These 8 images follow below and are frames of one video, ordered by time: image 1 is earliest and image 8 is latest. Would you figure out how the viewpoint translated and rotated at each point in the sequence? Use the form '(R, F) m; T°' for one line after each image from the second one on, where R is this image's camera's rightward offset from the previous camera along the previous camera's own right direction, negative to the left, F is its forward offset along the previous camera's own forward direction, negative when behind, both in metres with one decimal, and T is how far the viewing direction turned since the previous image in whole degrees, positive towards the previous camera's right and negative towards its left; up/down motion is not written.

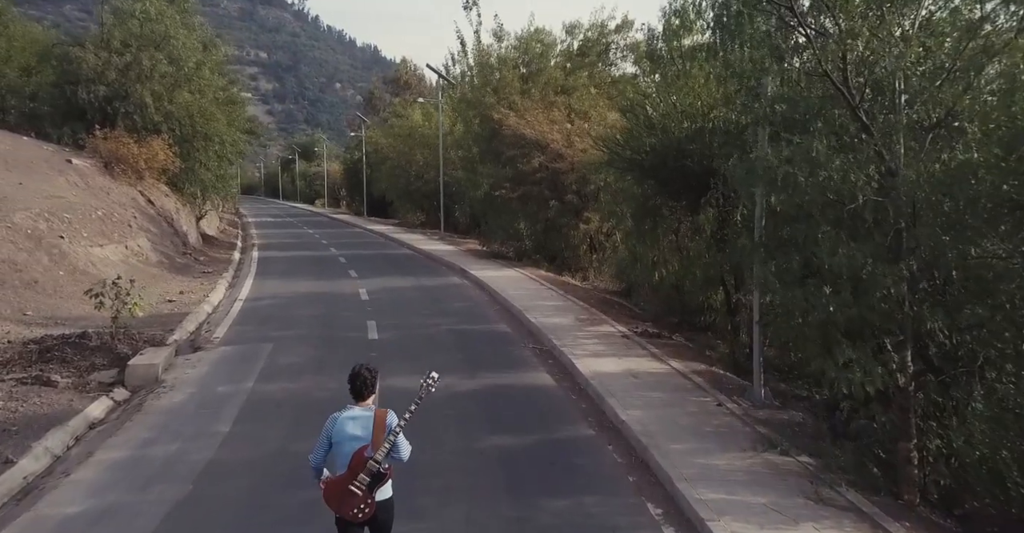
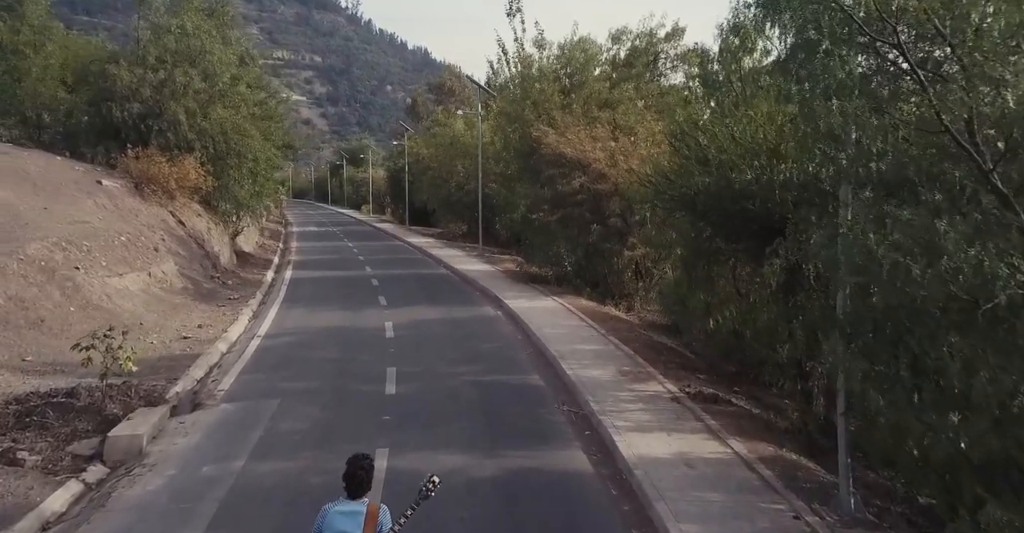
(+0.1, +1.1) m; -3°
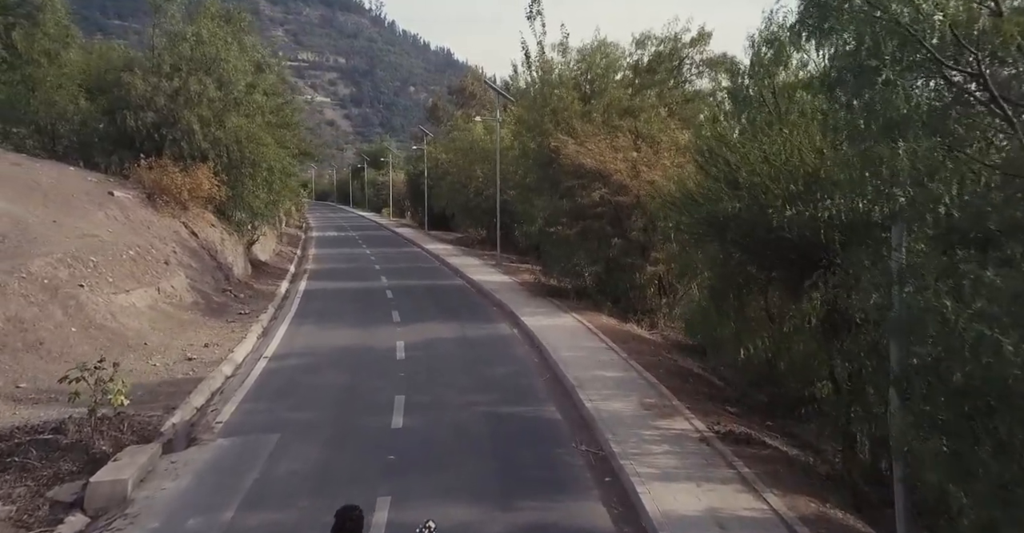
(+0.1, +0.6) m; -1°
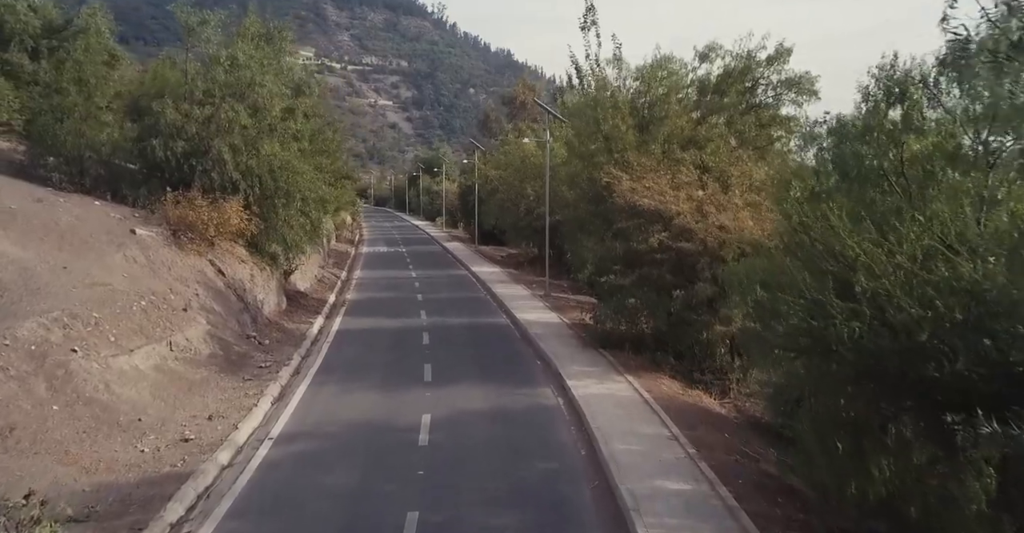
(+0.2, +2.0) m; -4°
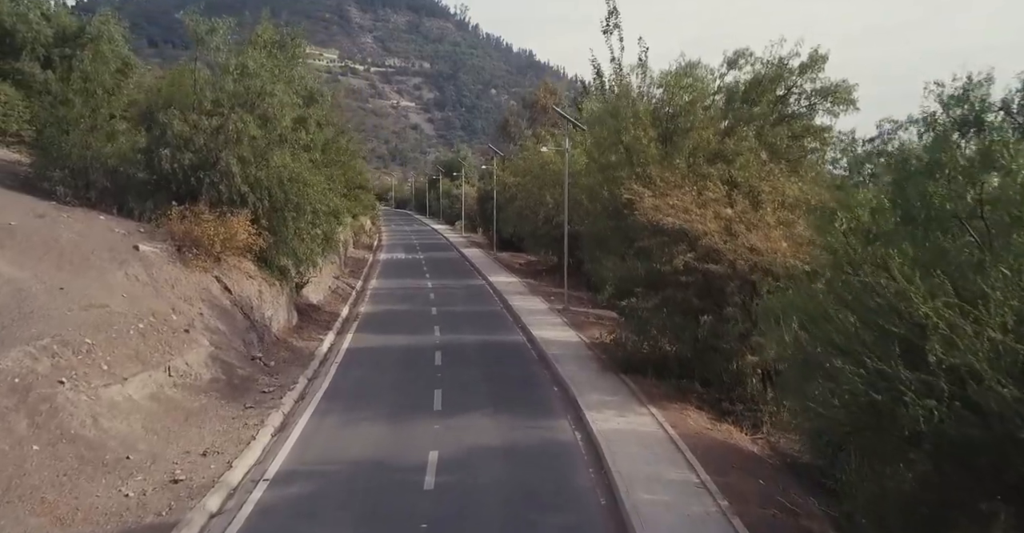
(+0.1, +0.9) m; -1°
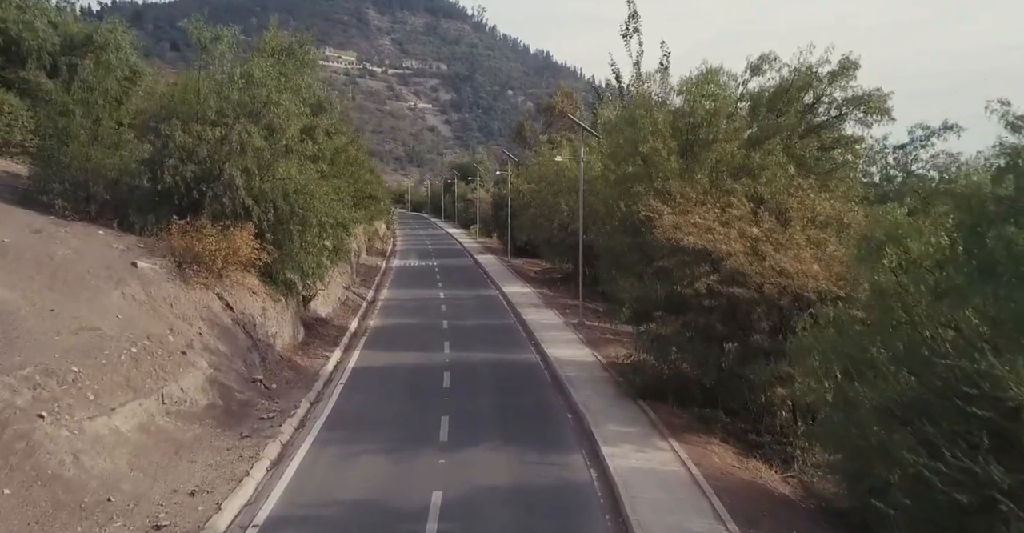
(+0.1, +0.8) m; -1°
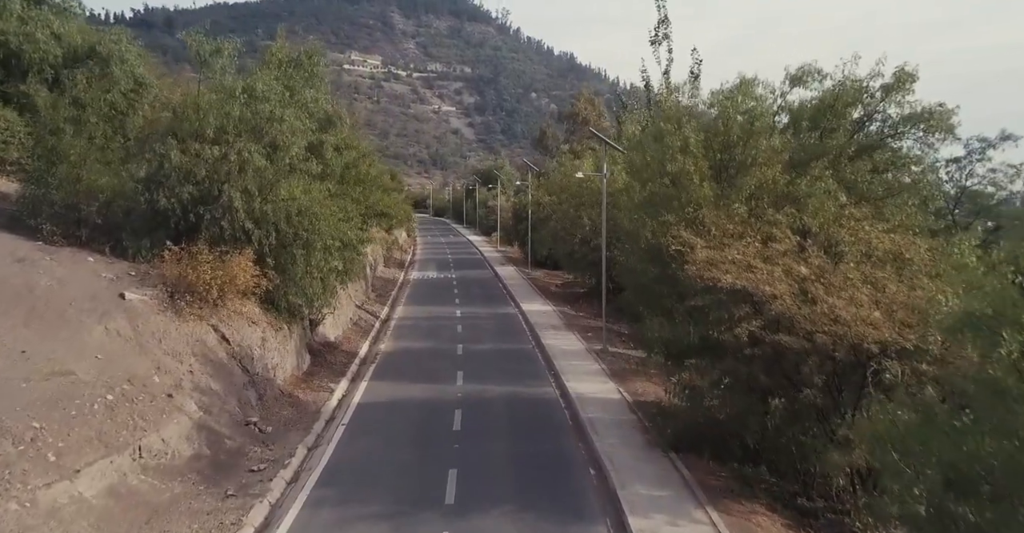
(+0.1, +1.5) m; -2°
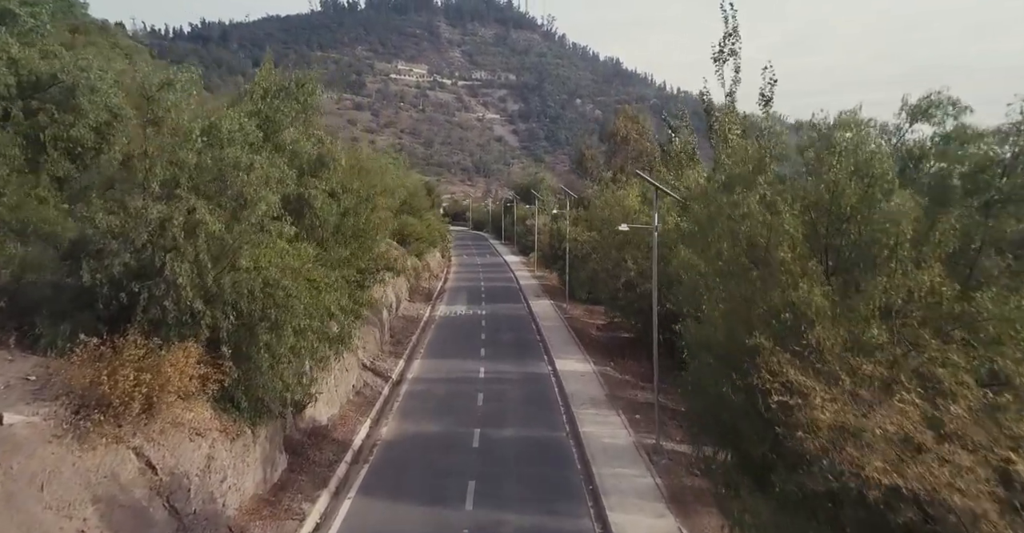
(+0.3, +4.8) m; -3°
